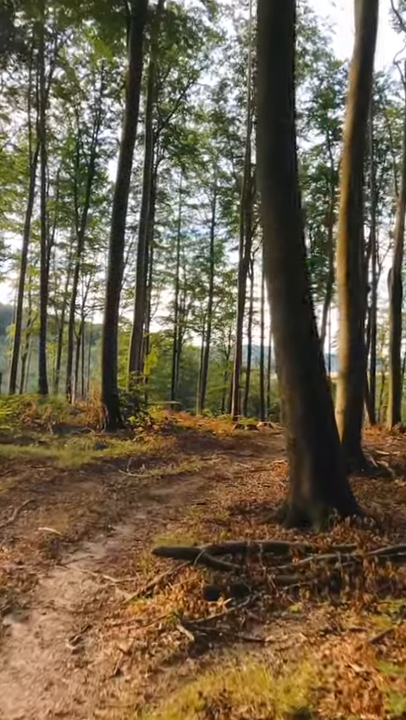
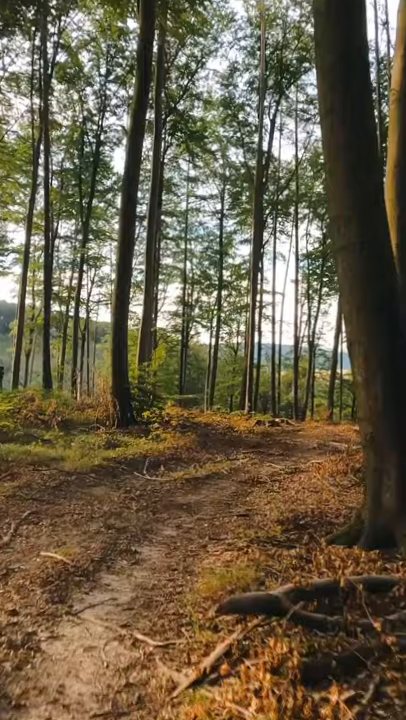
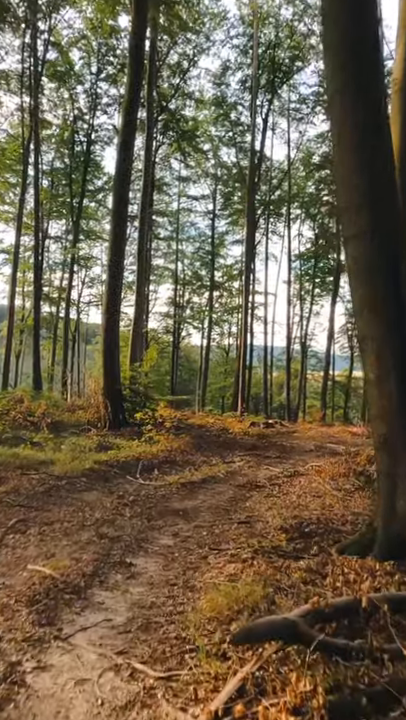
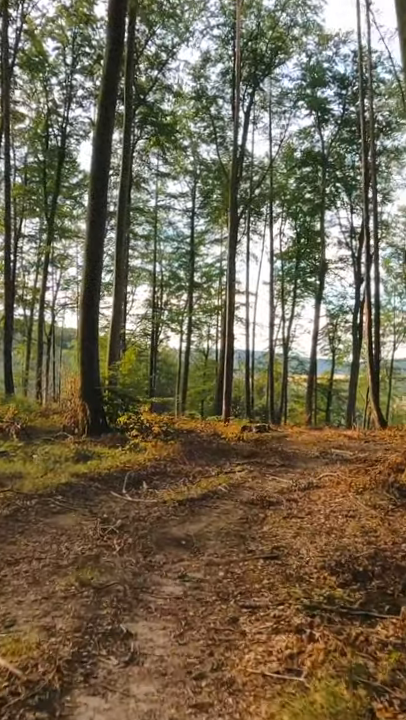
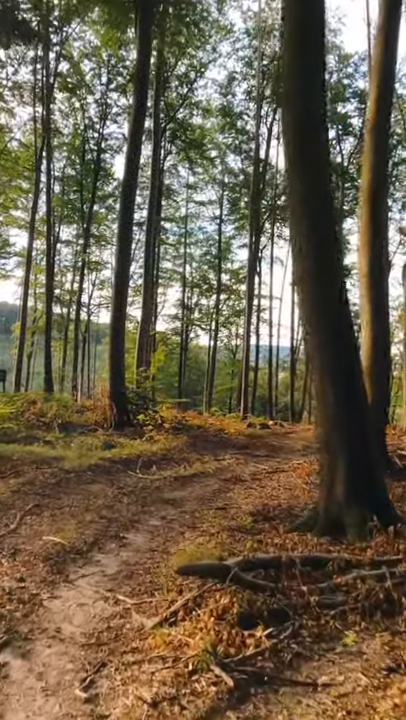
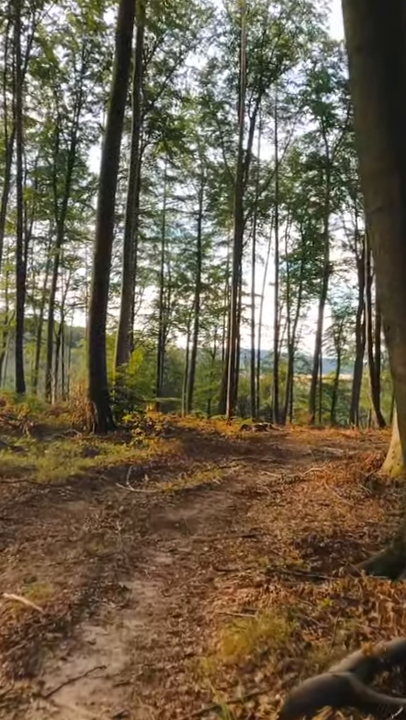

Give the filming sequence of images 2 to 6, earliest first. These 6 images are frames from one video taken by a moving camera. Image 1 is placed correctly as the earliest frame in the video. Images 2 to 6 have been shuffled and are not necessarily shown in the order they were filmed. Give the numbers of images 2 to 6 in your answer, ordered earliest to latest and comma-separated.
5, 2, 3, 6, 4
